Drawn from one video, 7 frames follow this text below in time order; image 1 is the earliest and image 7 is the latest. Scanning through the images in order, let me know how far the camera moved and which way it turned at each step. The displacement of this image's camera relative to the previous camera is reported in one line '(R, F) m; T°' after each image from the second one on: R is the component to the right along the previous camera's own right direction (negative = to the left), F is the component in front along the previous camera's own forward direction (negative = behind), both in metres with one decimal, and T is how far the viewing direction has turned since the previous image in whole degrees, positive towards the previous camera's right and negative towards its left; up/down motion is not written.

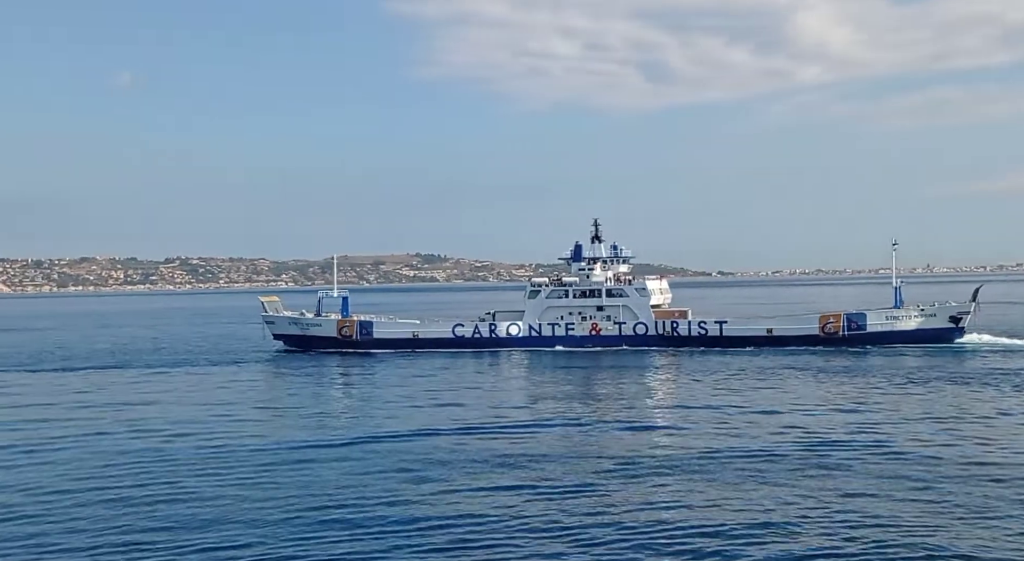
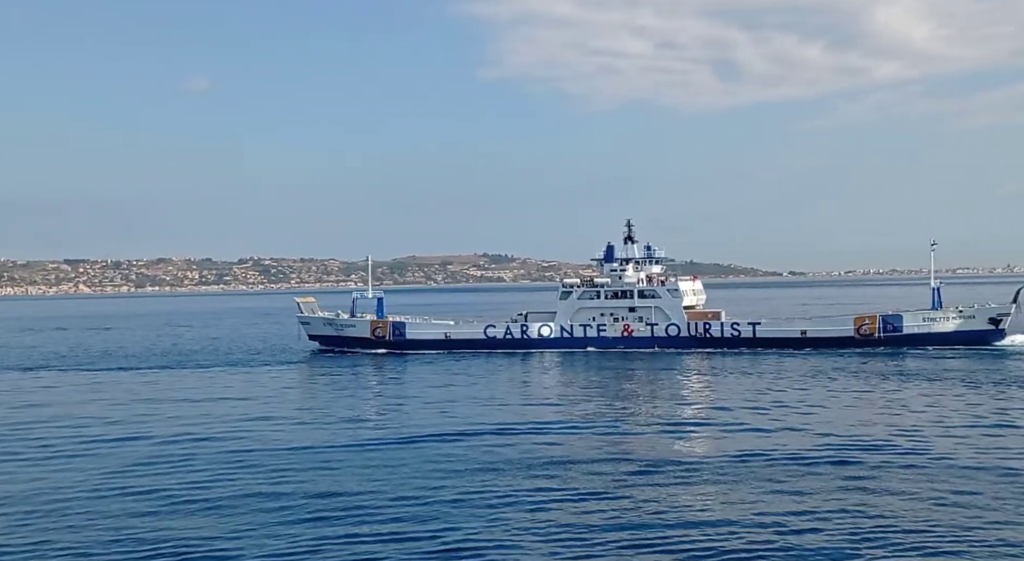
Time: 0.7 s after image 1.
(+1.8, +0.2) m; -3°
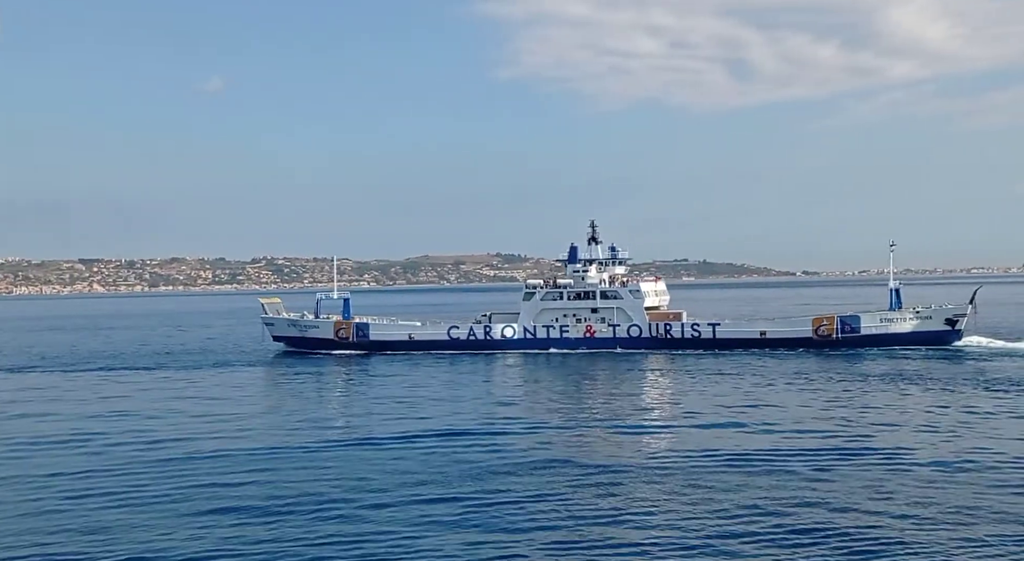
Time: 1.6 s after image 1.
(+2.4, -0.2) m; -1°
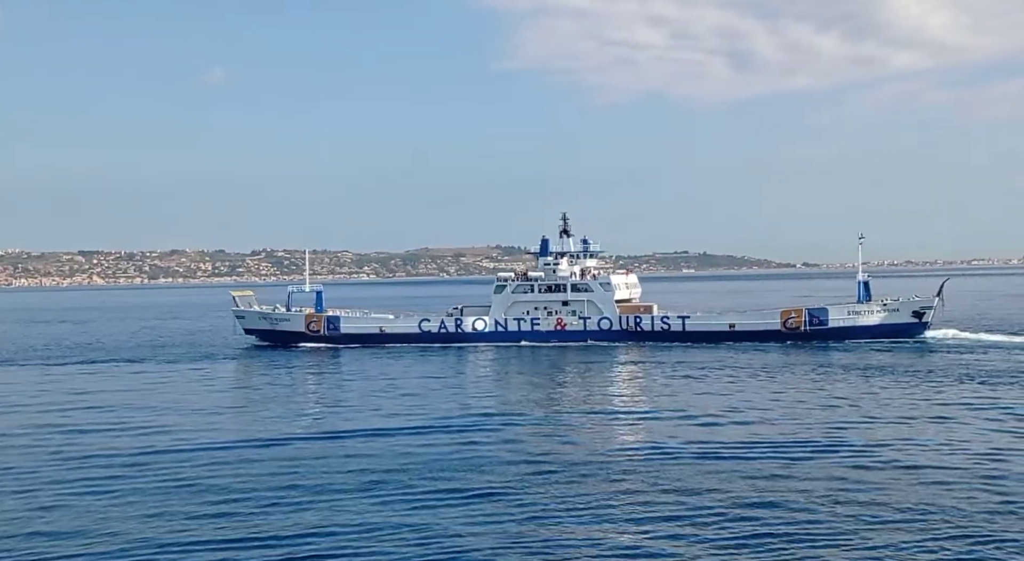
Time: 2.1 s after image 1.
(+1.4, 0.0) m; 0°
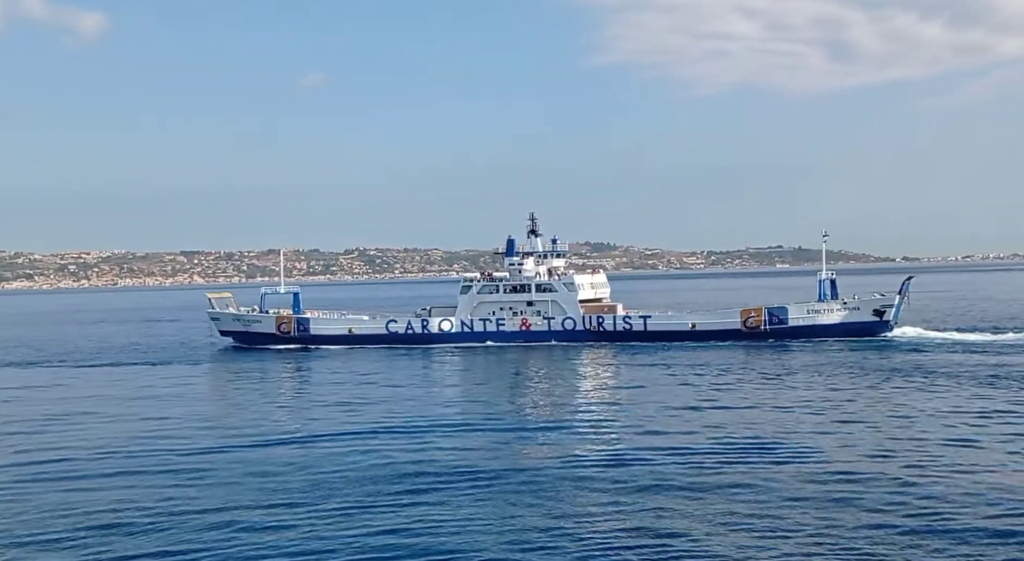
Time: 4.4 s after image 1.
(+6.0, +0.5) m; -5°
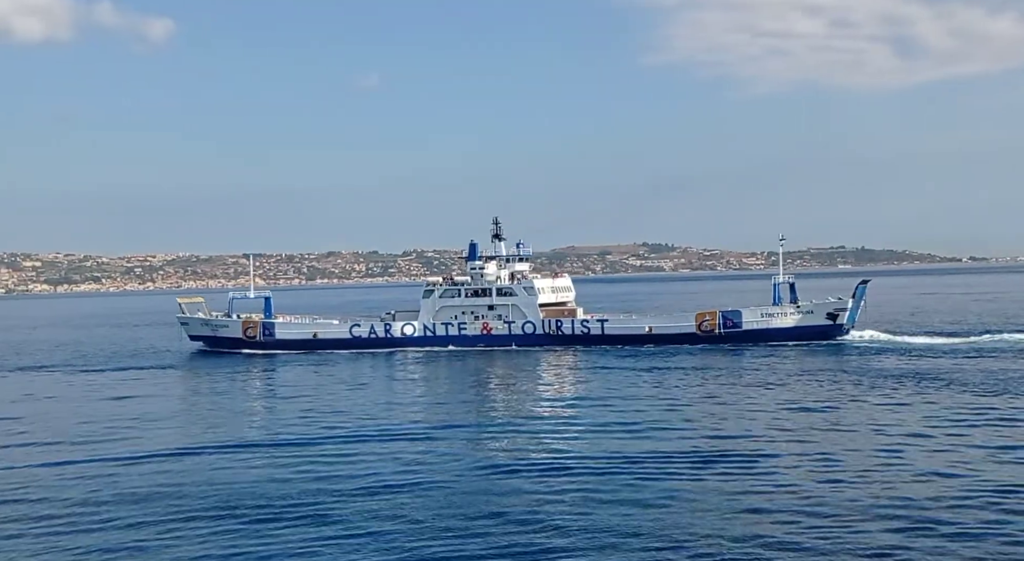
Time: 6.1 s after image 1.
(+4.6, +0.5) m; -3°
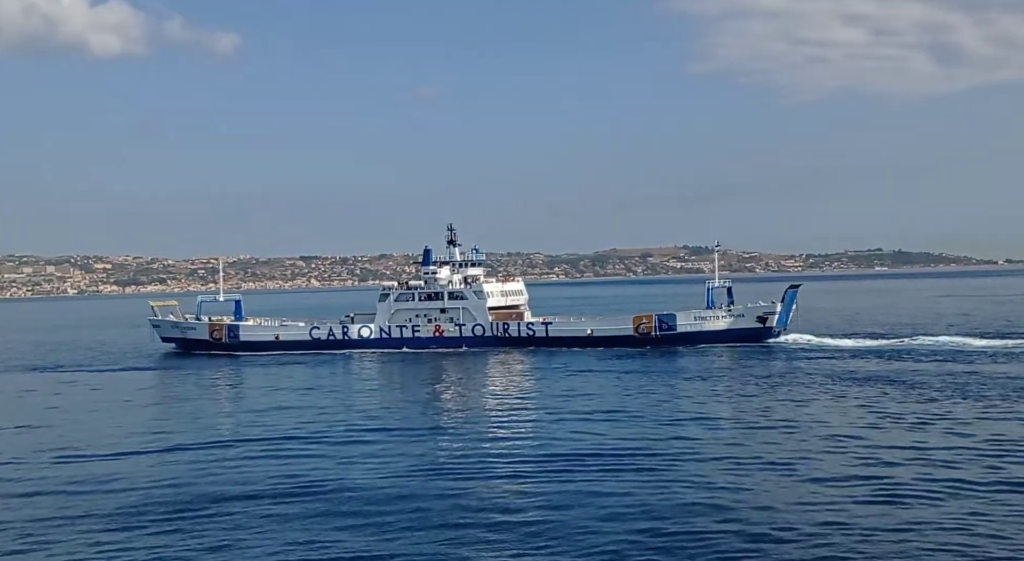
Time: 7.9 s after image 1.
(+4.1, -1.5) m; -2°
